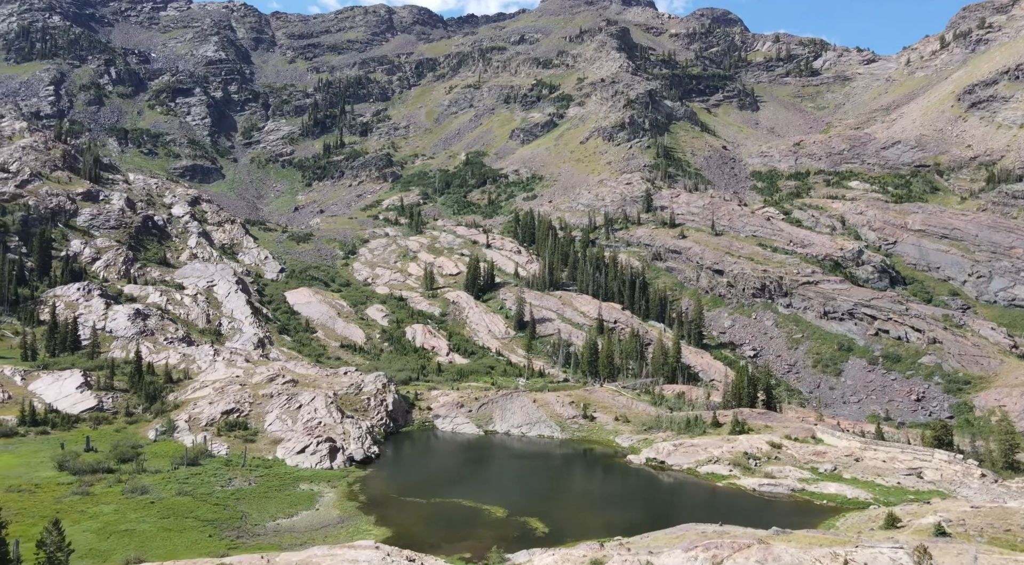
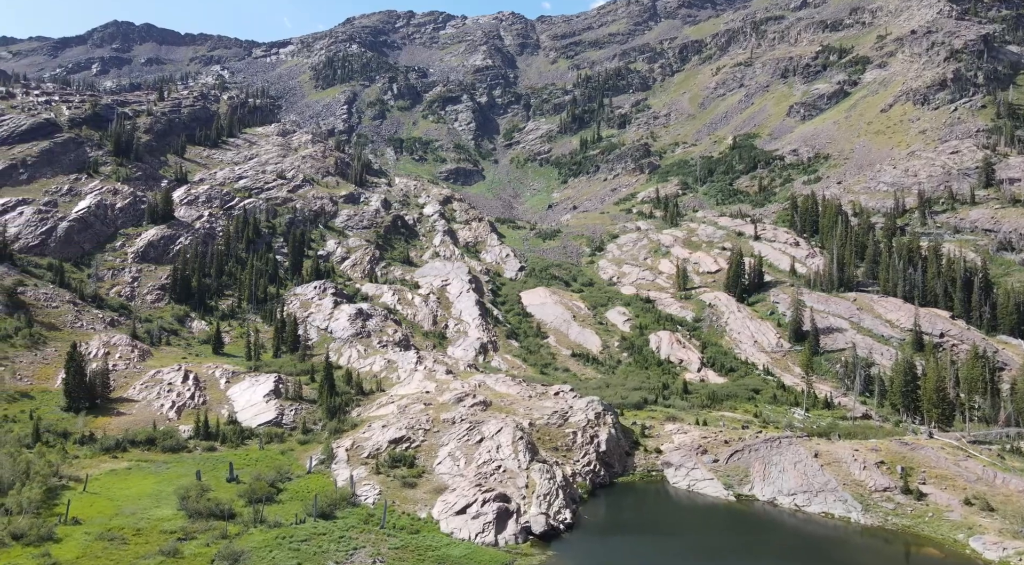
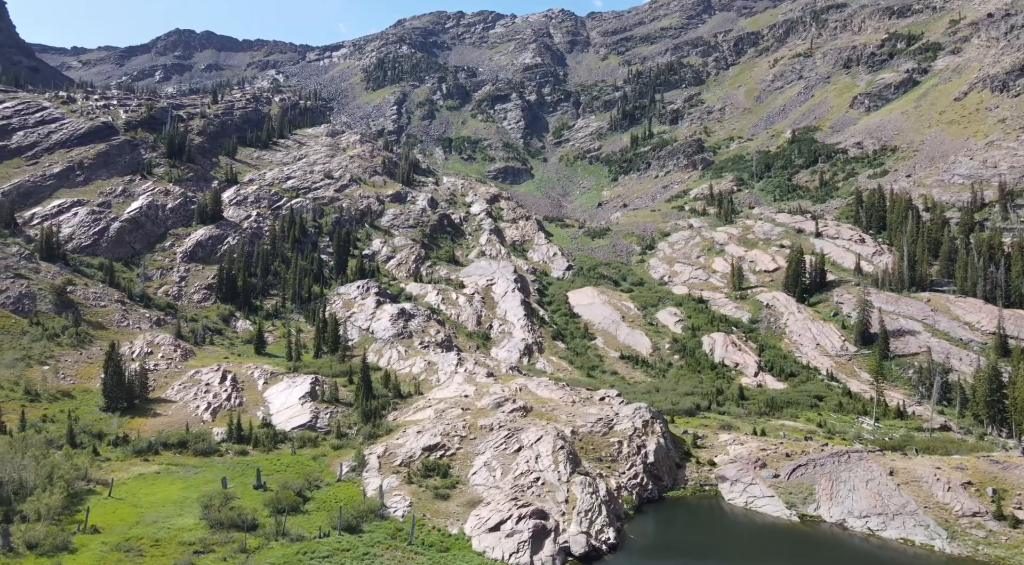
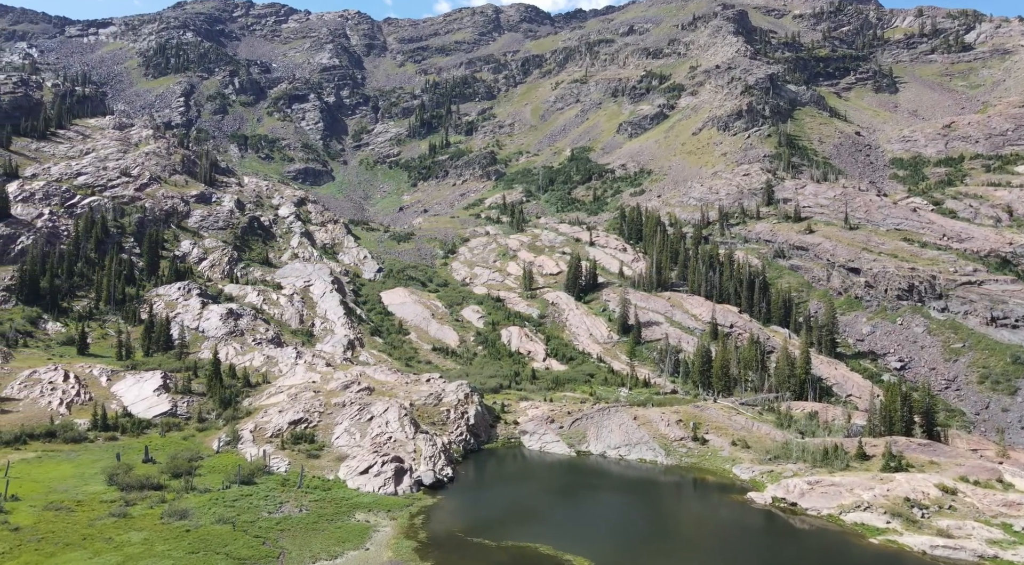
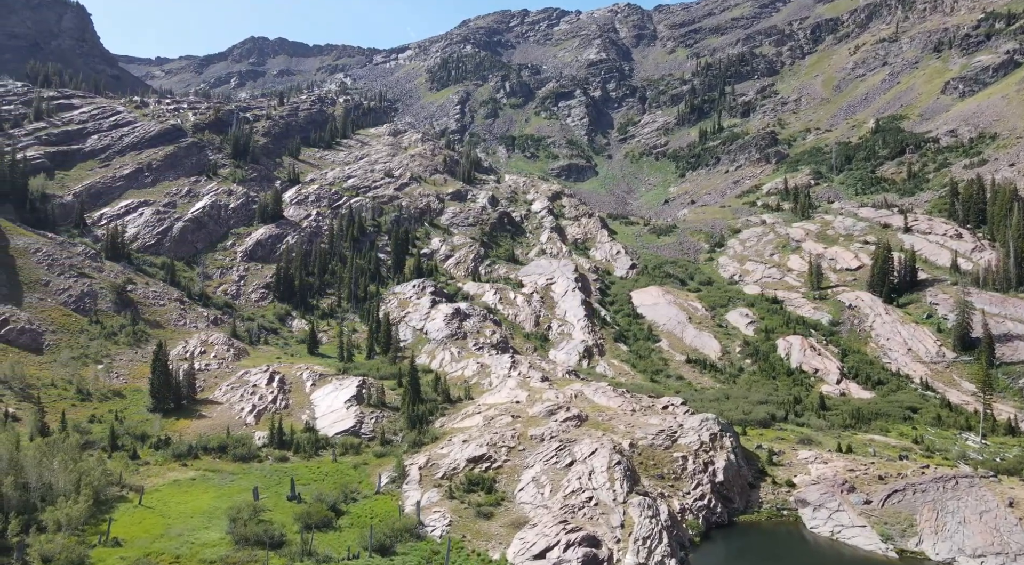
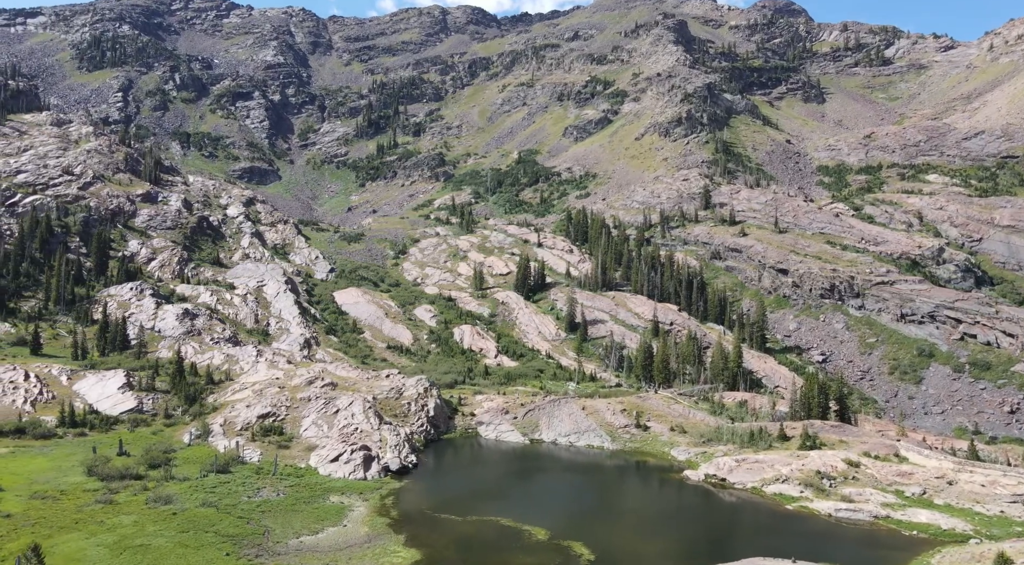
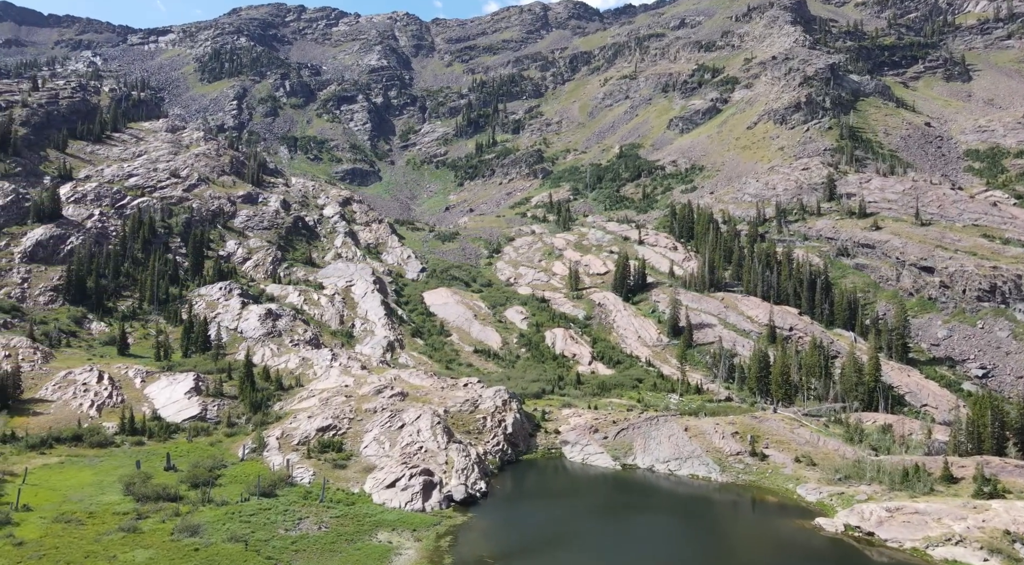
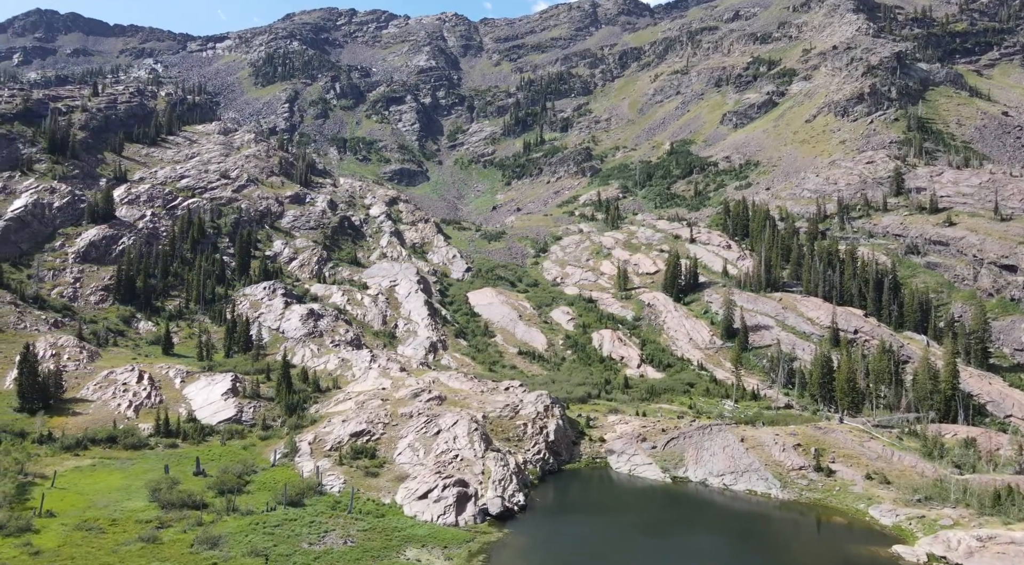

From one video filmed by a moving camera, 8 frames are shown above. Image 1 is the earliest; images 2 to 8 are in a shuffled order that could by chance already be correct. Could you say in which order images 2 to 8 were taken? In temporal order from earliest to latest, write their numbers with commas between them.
6, 4, 7, 8, 2, 3, 5
